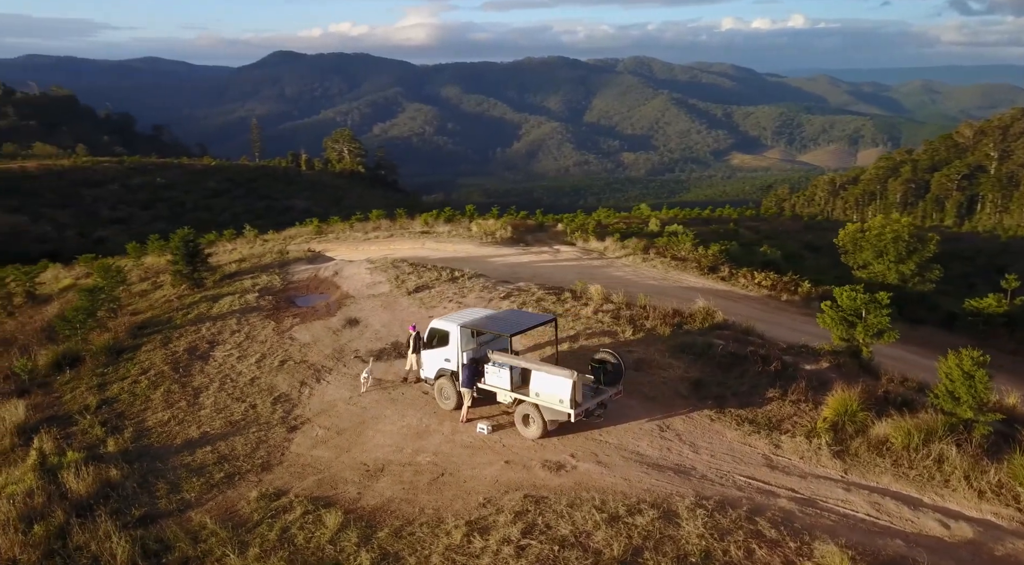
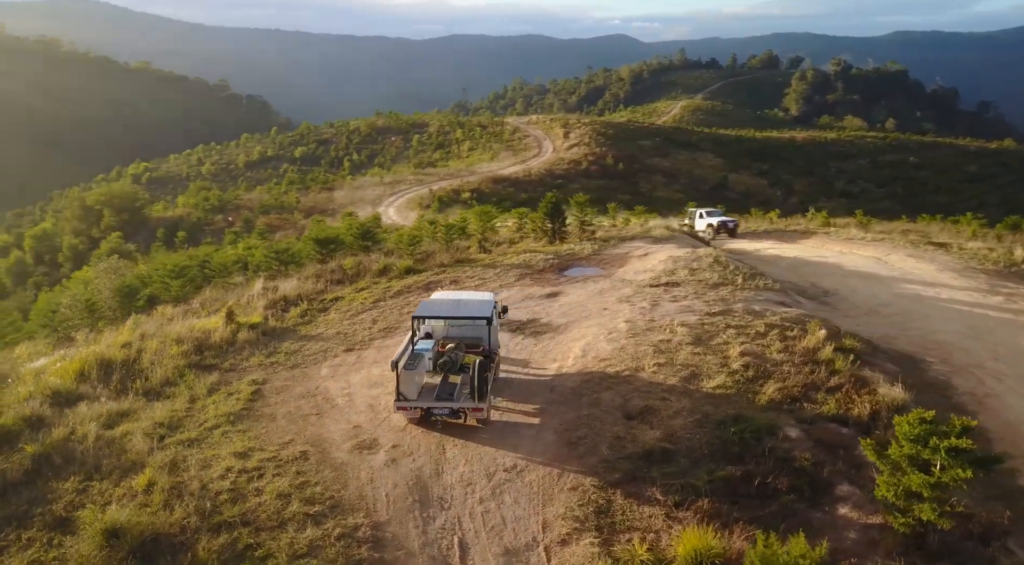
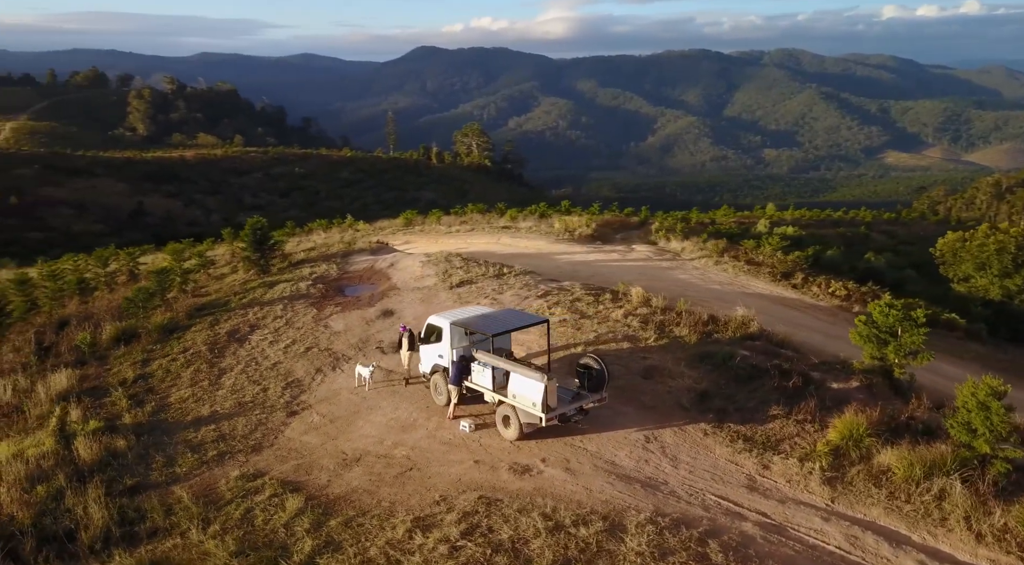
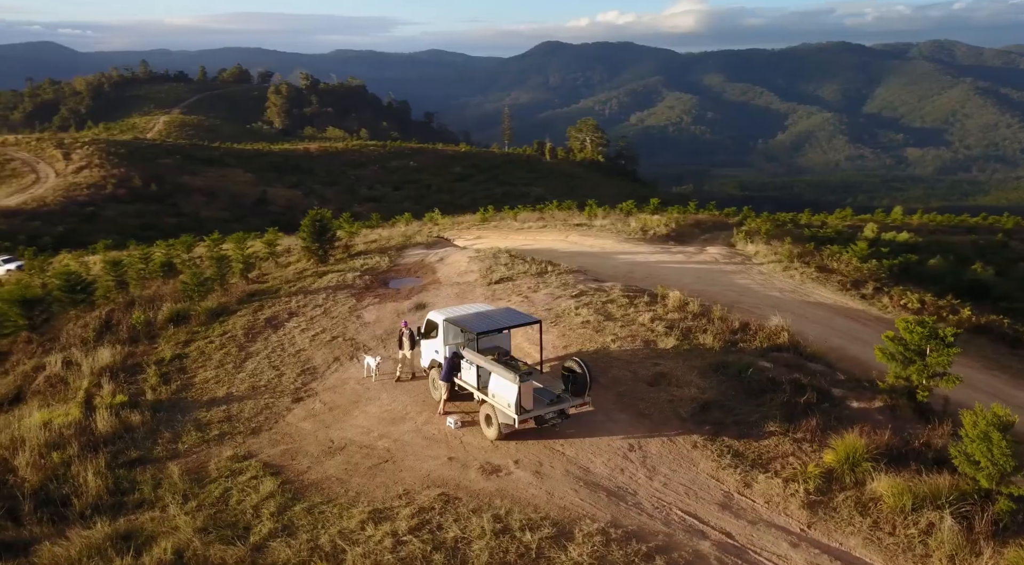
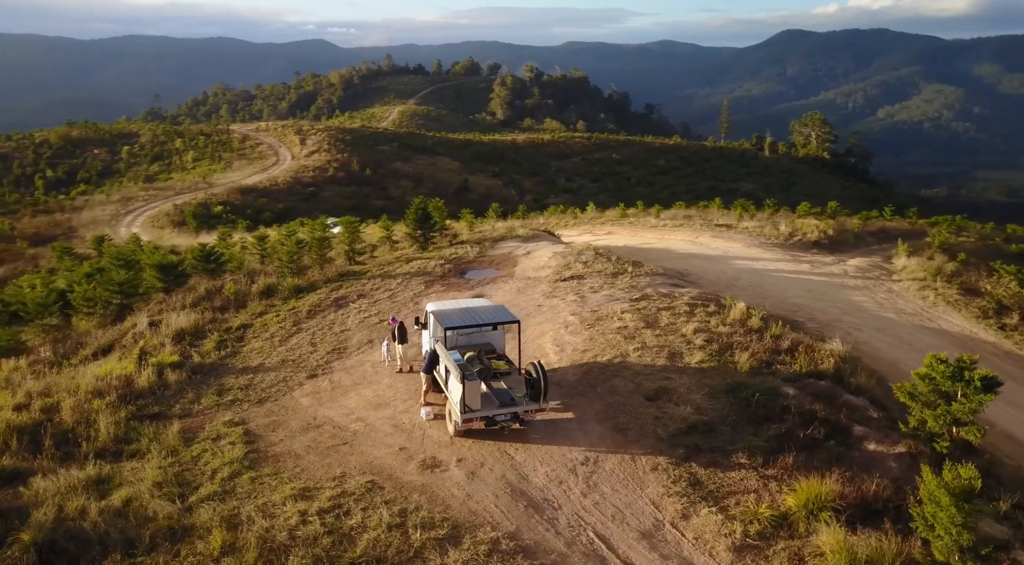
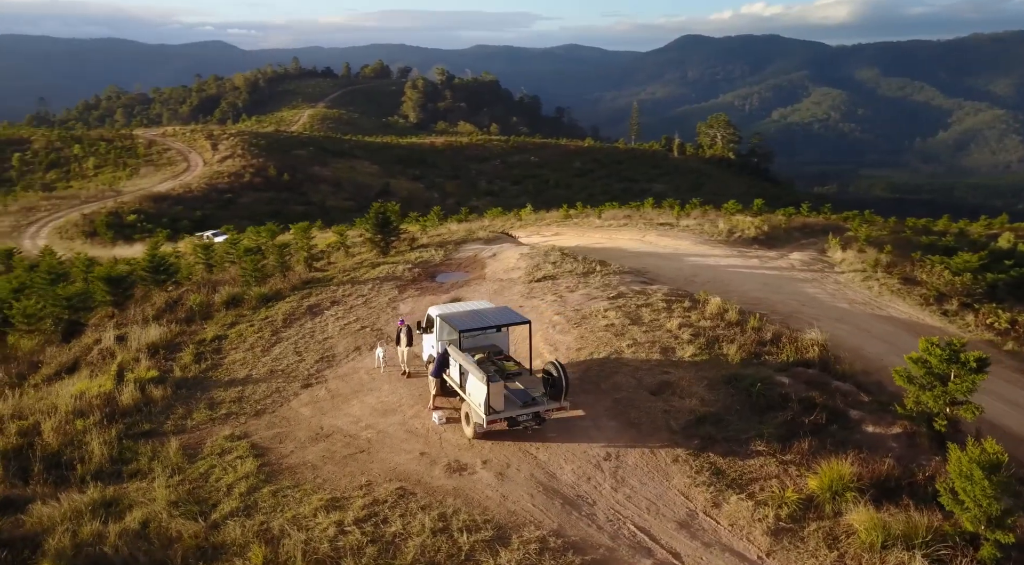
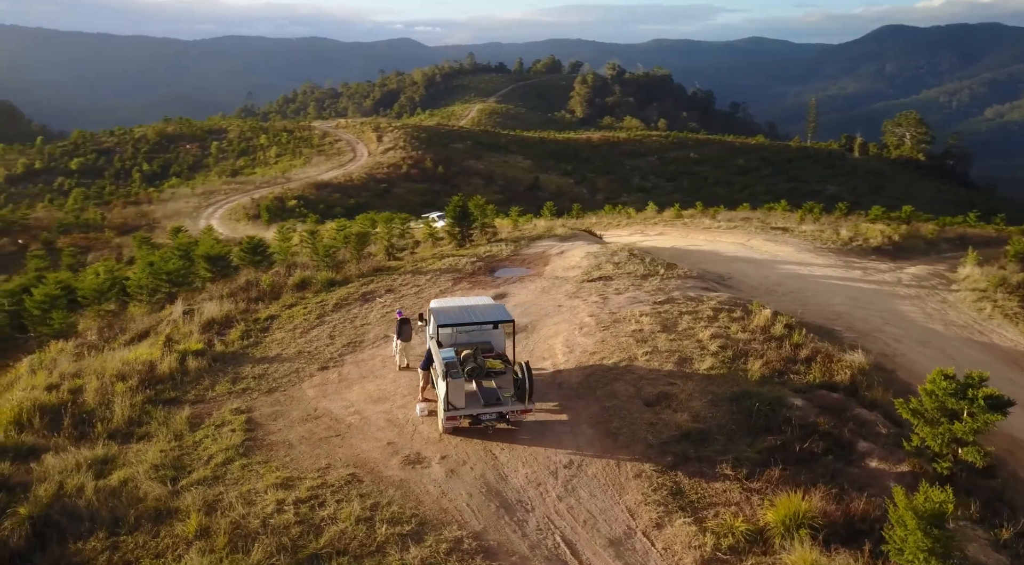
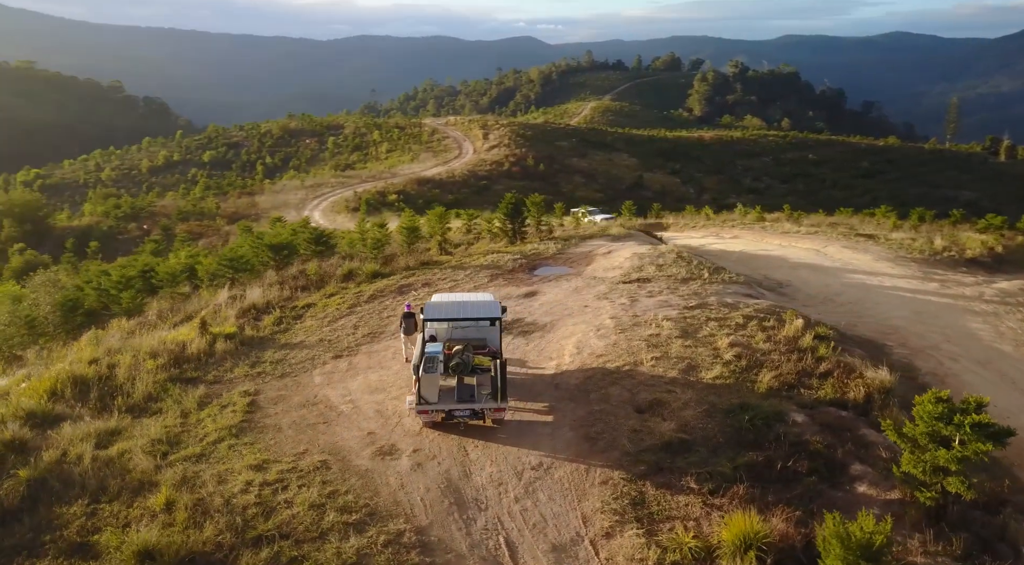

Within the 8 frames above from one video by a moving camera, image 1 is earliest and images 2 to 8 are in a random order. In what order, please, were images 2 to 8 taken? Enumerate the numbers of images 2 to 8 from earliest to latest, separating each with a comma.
3, 4, 6, 5, 7, 8, 2
